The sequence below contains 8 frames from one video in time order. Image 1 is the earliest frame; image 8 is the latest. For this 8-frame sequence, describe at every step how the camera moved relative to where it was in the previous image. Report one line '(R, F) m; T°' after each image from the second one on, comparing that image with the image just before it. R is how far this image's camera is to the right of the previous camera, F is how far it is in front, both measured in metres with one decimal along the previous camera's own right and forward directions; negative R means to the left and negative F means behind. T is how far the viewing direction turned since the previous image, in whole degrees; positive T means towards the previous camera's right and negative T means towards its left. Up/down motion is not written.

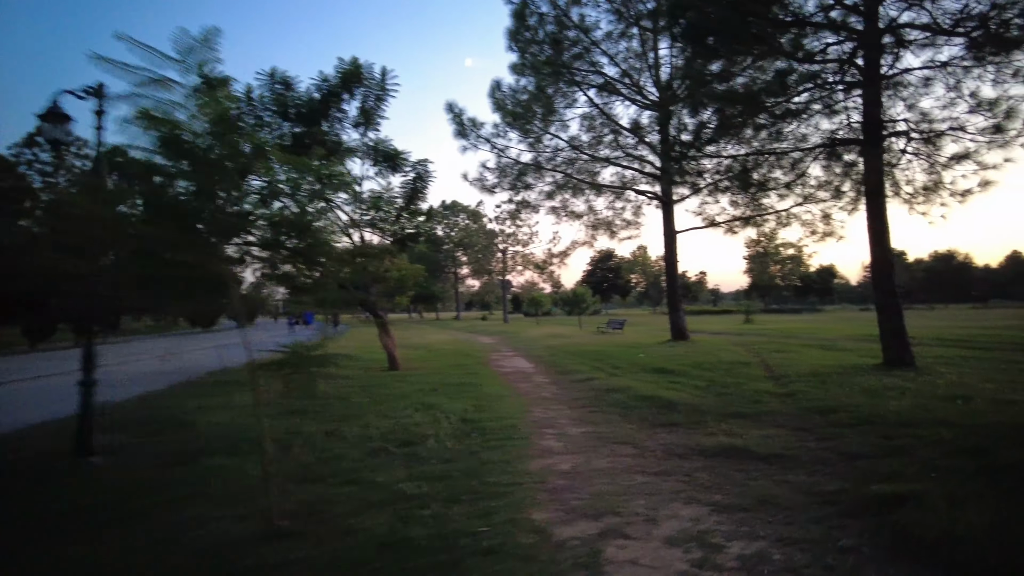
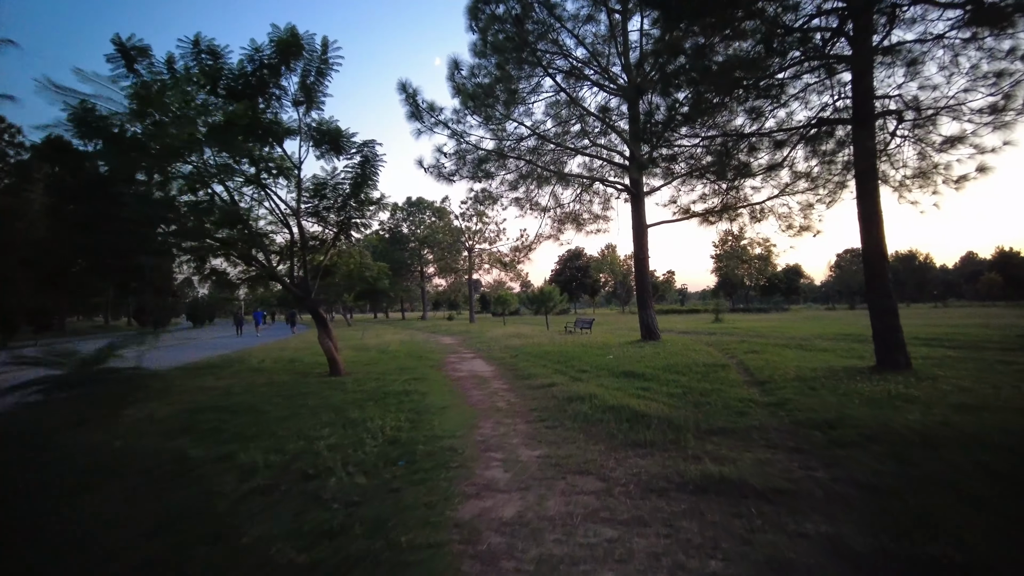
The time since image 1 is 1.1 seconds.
(+0.2, +1.2) m; +3°
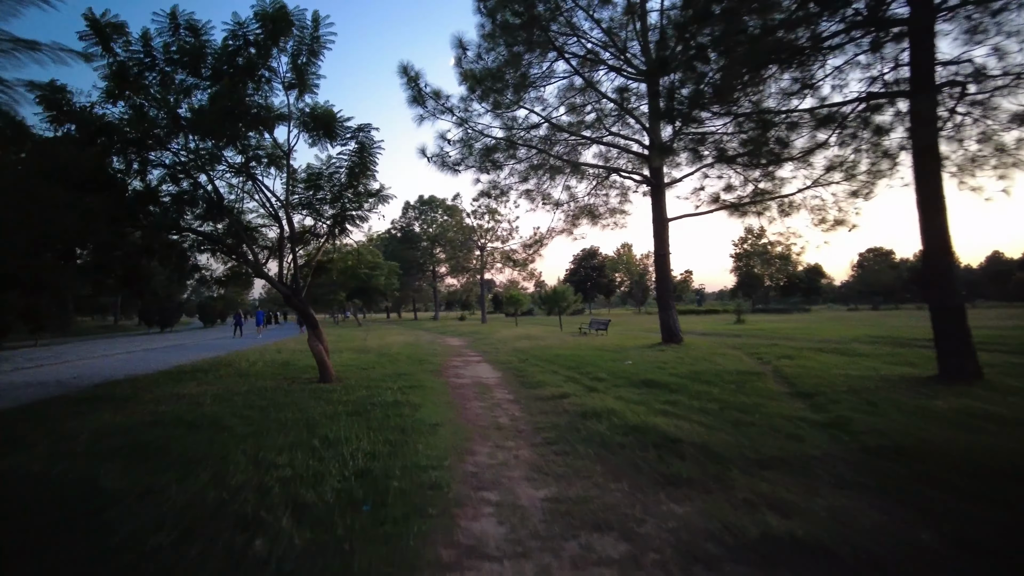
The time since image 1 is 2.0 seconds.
(+0.1, +1.1) m; -1°
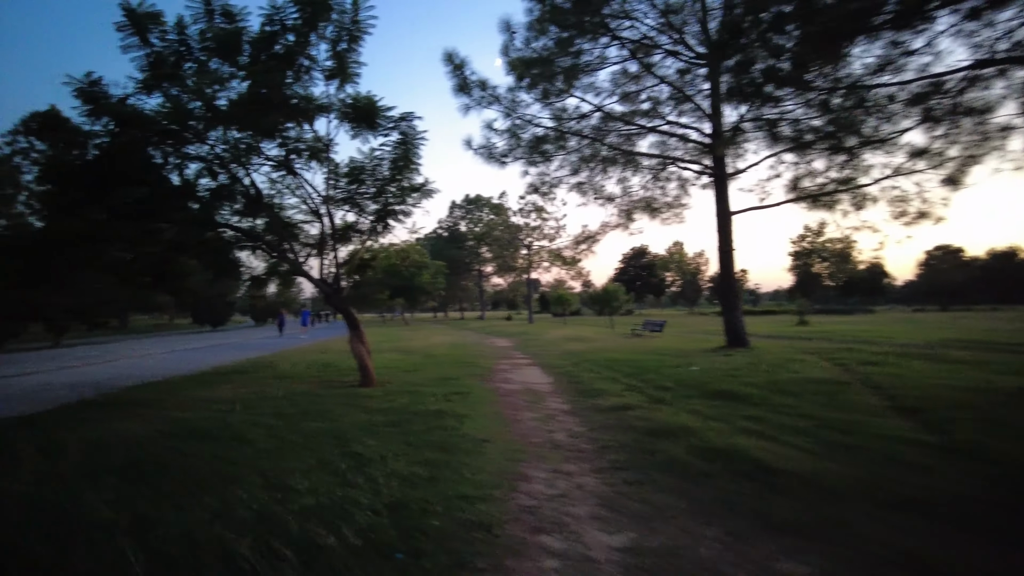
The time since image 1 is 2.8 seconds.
(-0.1, +0.8) m; -4°
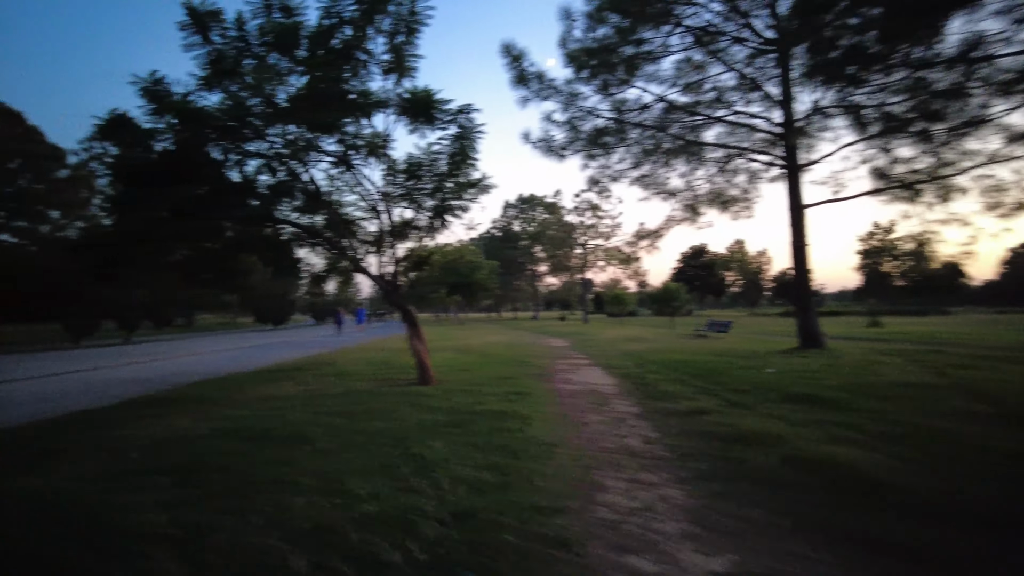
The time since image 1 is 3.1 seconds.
(-0.1, +0.4) m; -5°
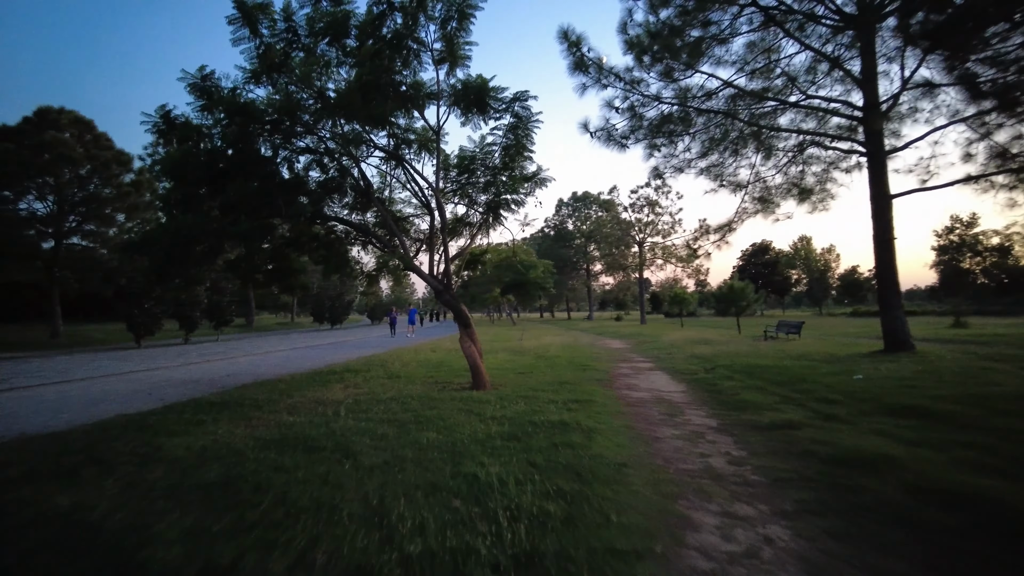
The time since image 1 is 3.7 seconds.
(-0.1, +0.6) m; -5°
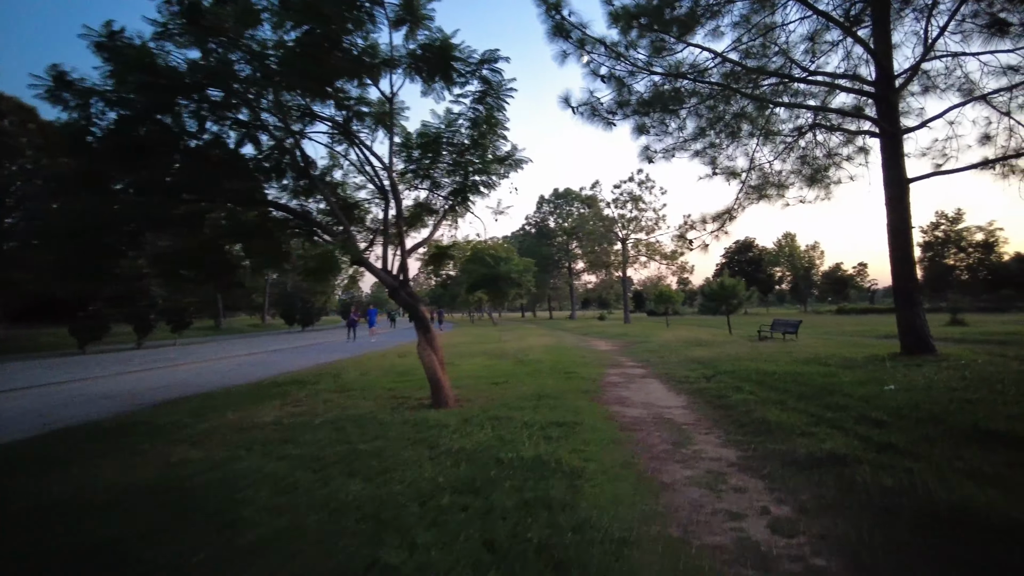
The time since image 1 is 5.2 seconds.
(+0.2, +1.5) m; +2°
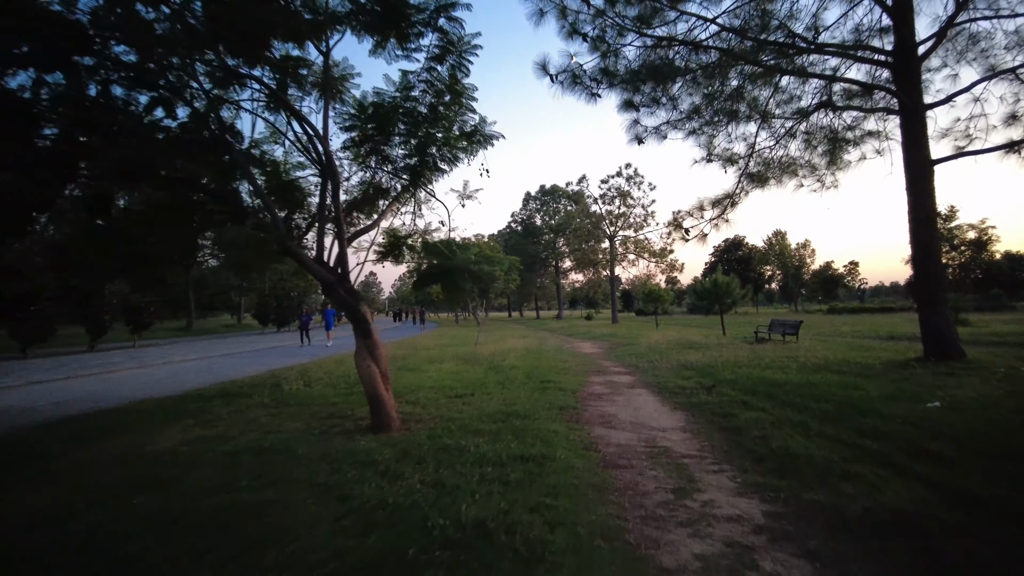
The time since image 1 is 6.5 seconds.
(+0.3, +1.4) m; +1°
